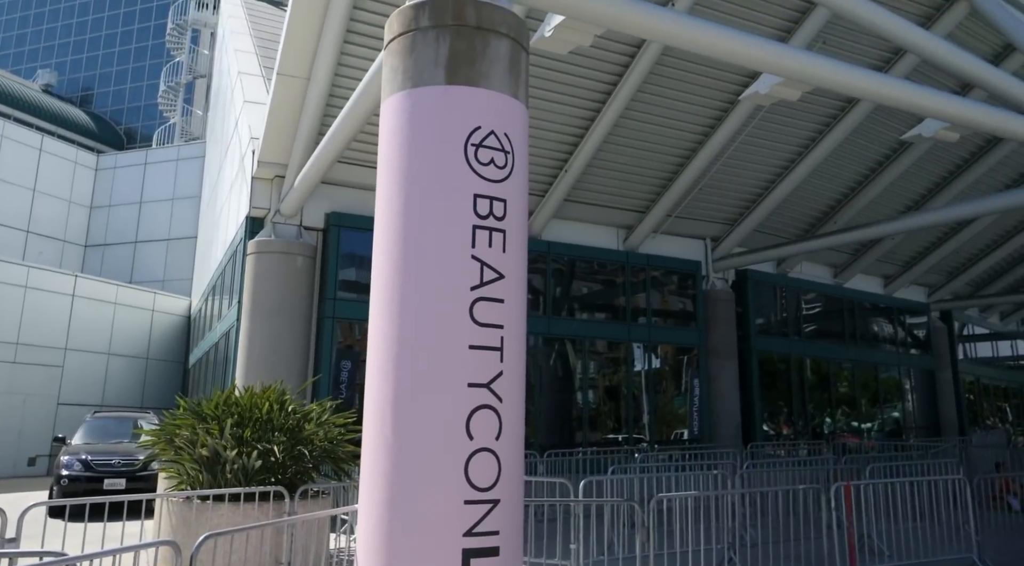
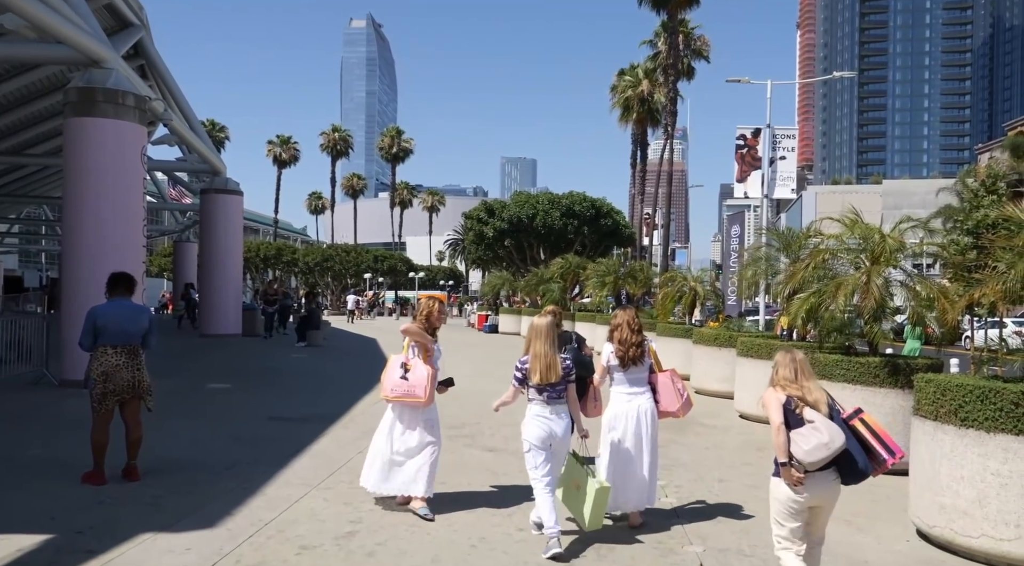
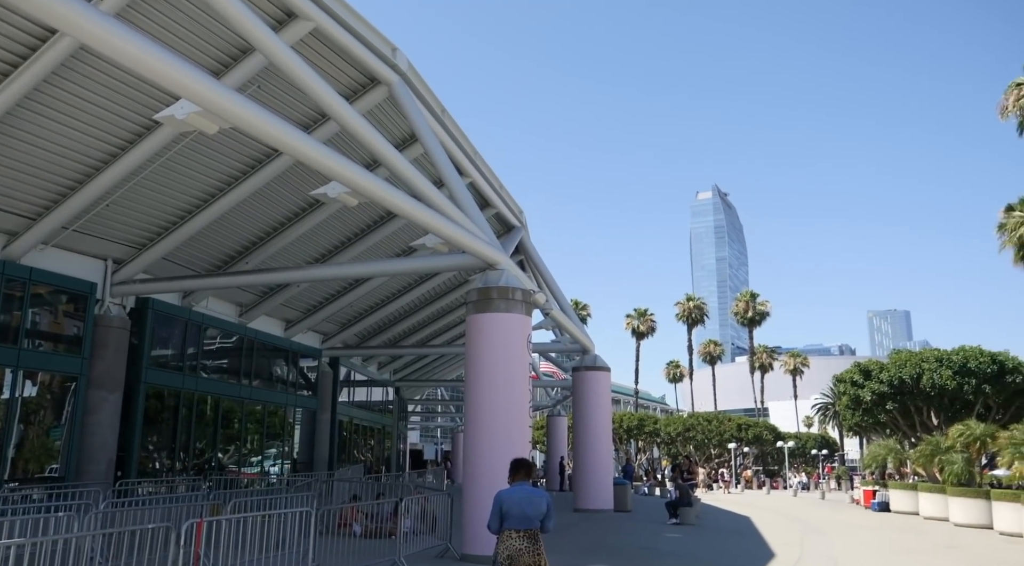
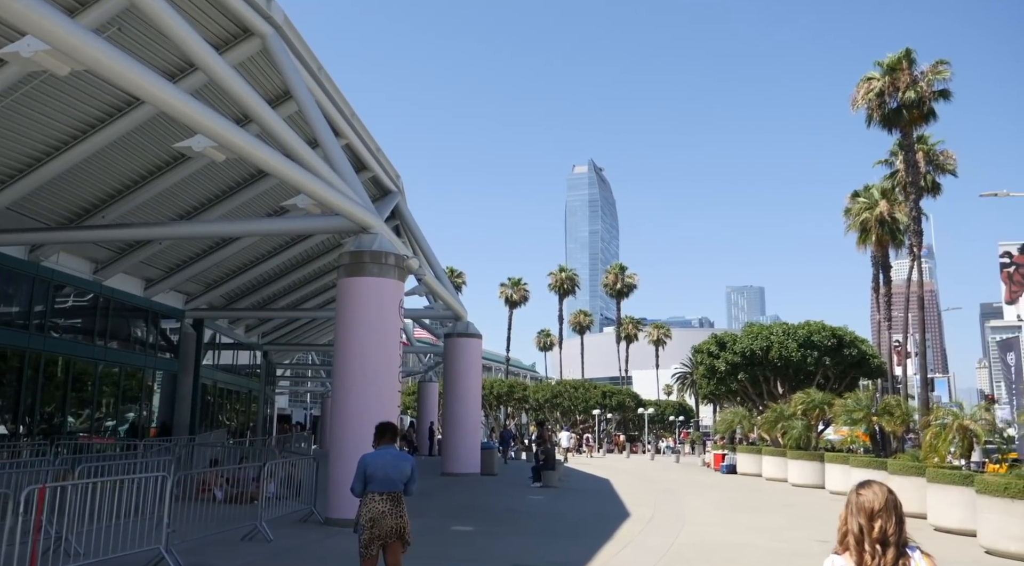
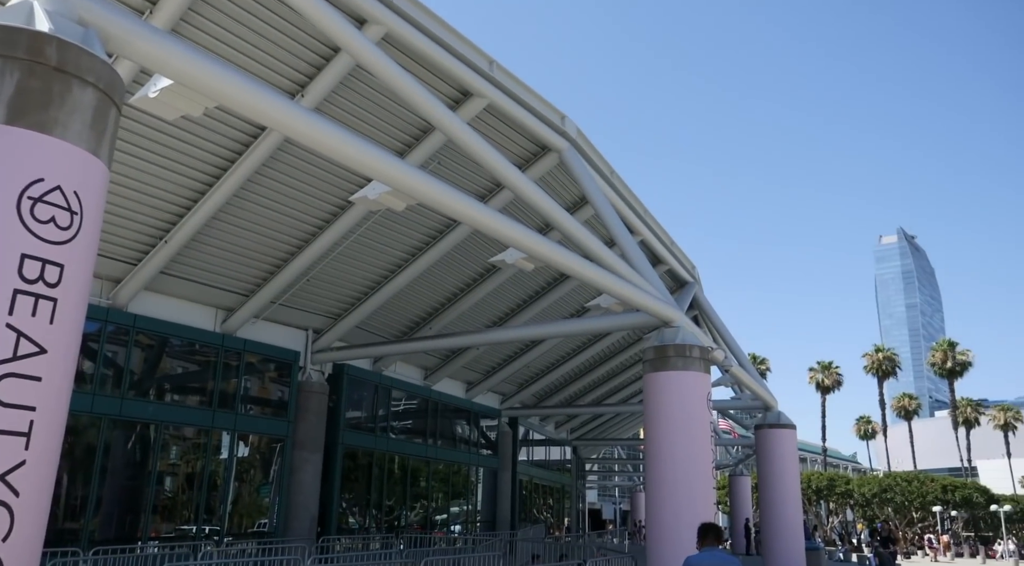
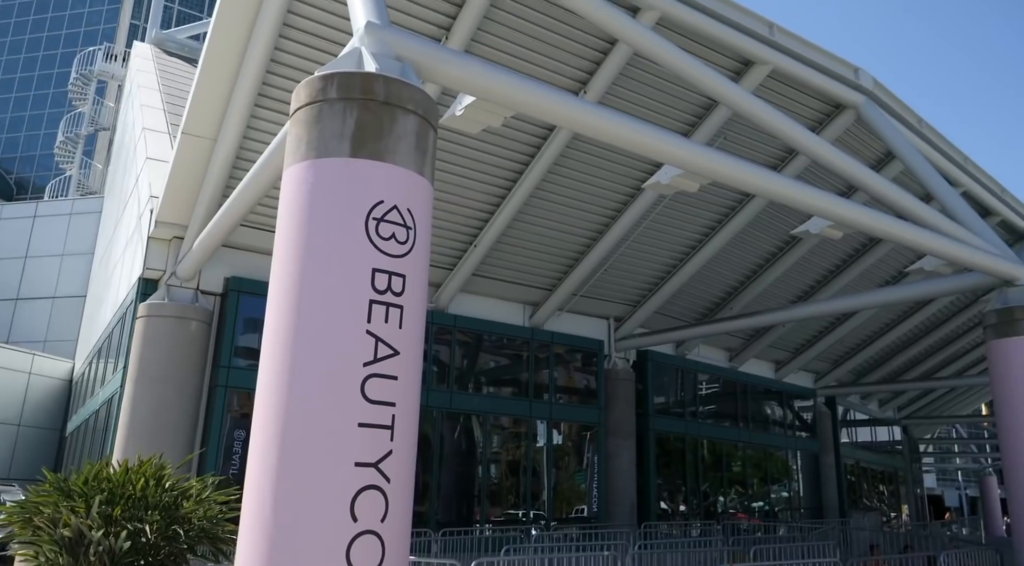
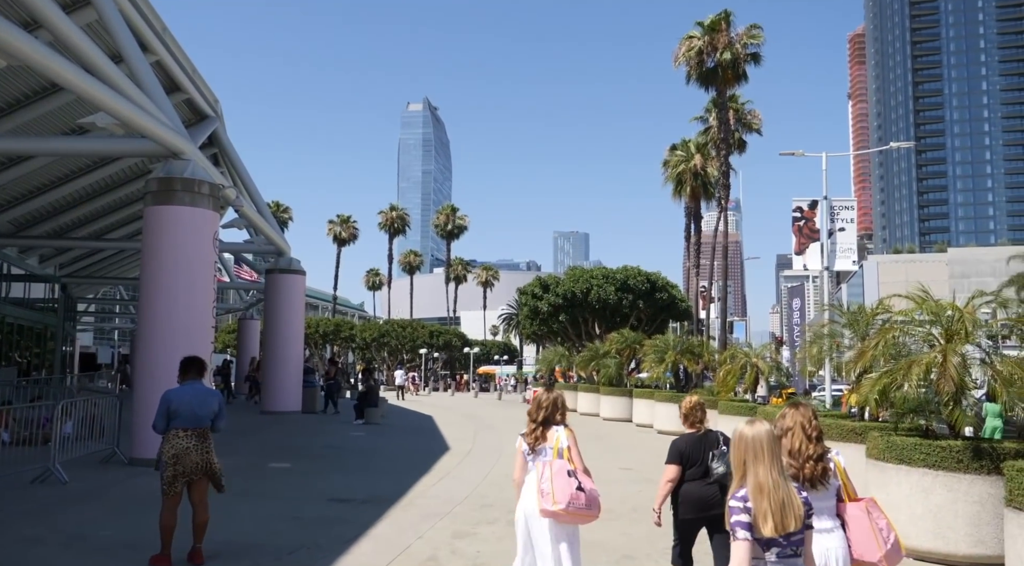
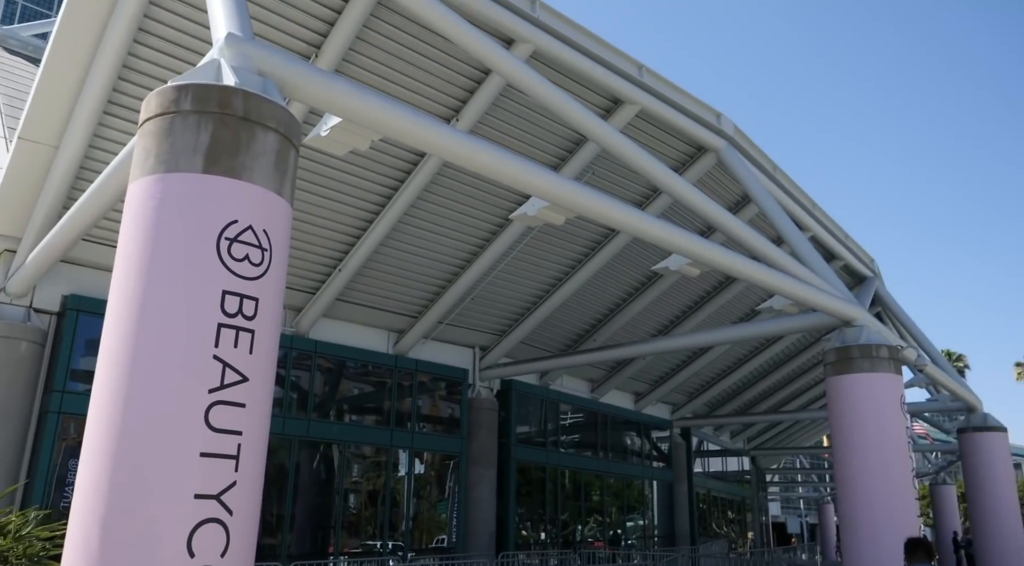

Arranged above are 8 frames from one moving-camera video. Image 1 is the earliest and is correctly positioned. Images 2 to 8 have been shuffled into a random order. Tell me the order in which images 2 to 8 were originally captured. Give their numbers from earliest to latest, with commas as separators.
6, 8, 5, 3, 4, 7, 2
